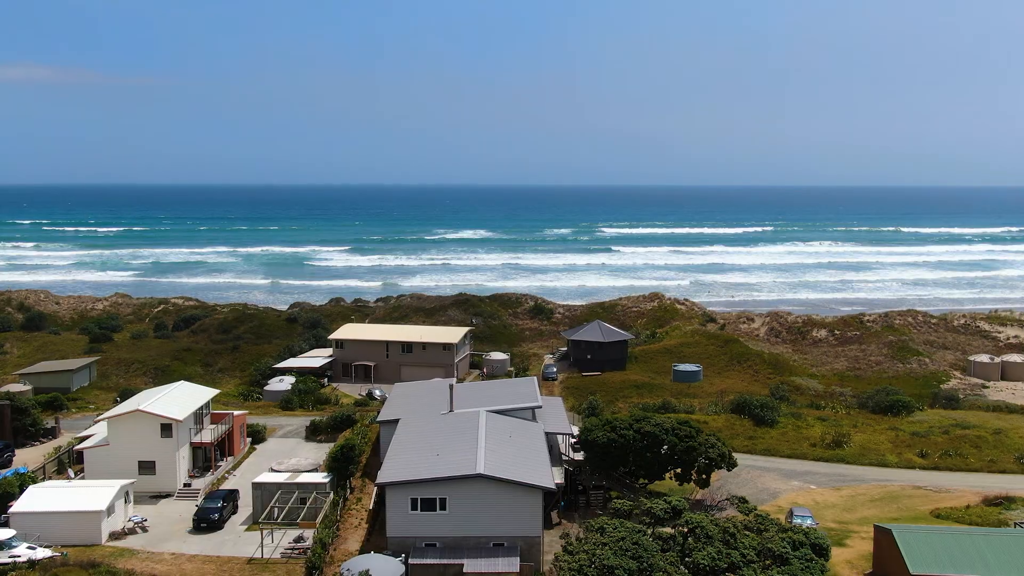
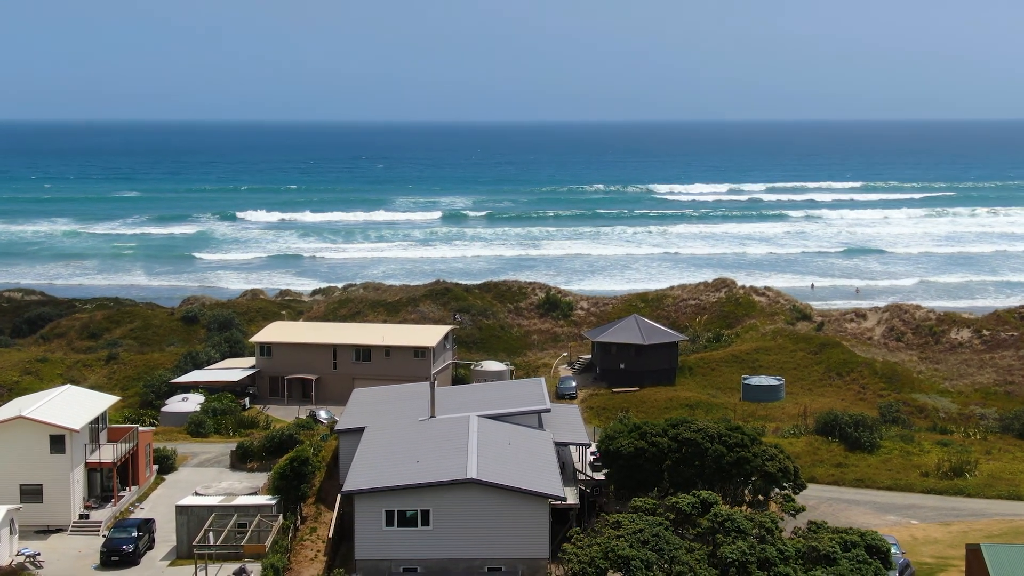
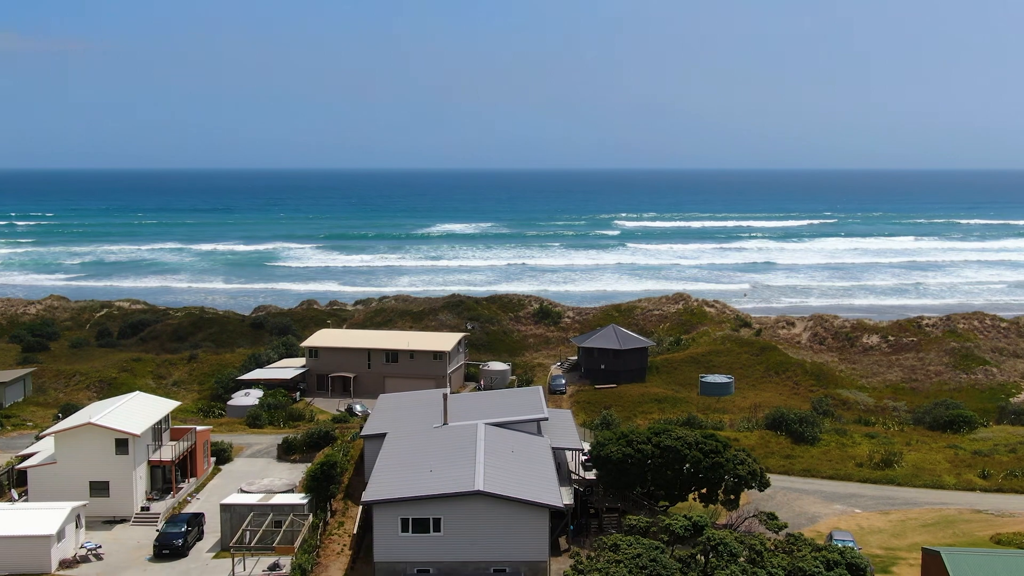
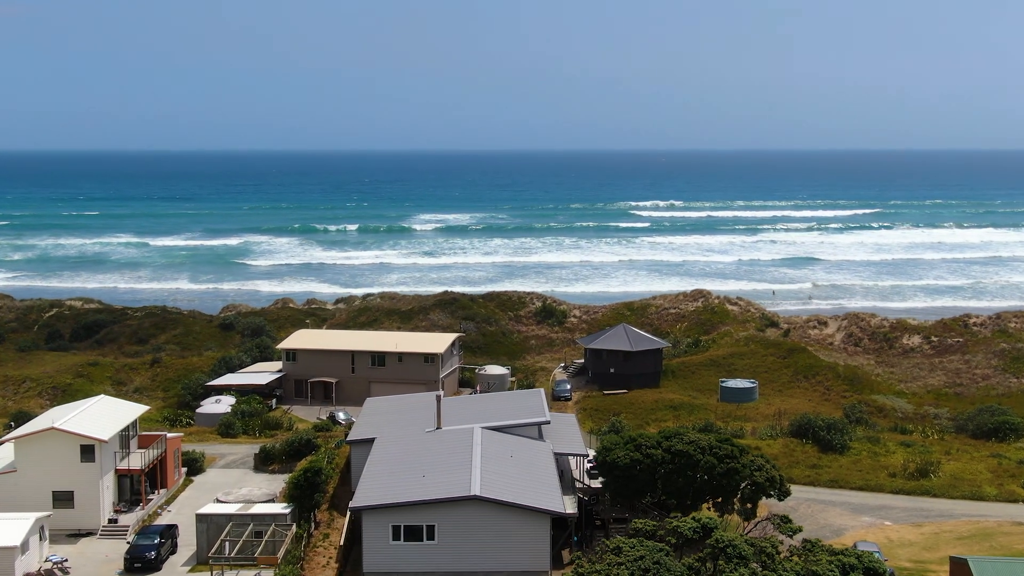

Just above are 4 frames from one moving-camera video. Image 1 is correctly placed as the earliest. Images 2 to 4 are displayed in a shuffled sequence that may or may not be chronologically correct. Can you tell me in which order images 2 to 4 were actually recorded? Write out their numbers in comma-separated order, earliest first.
3, 4, 2
